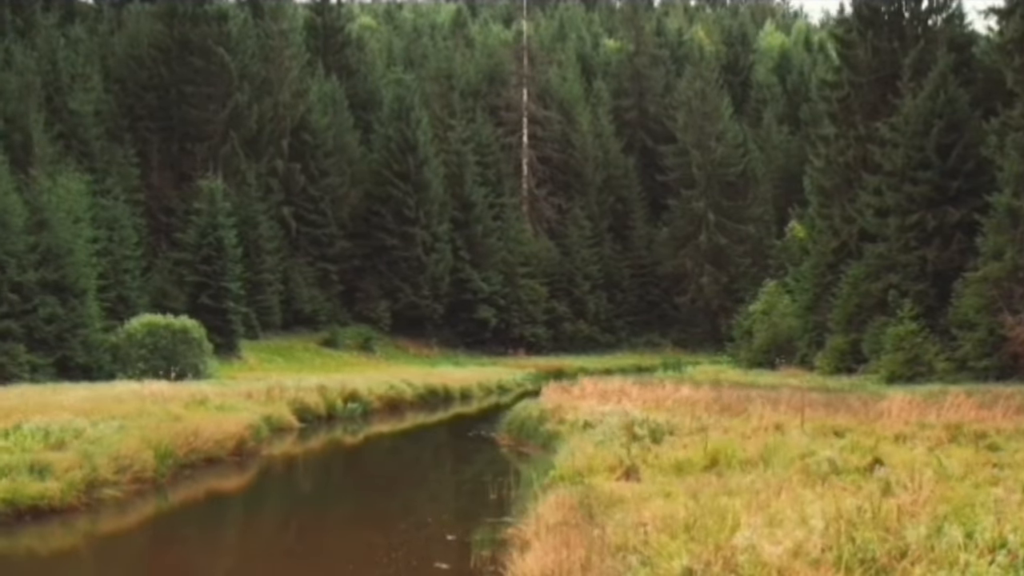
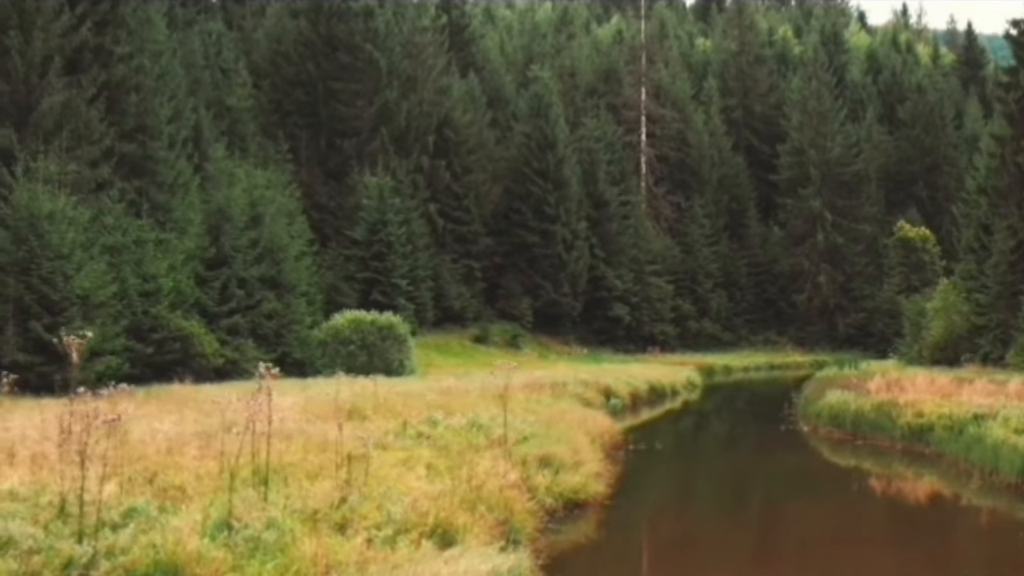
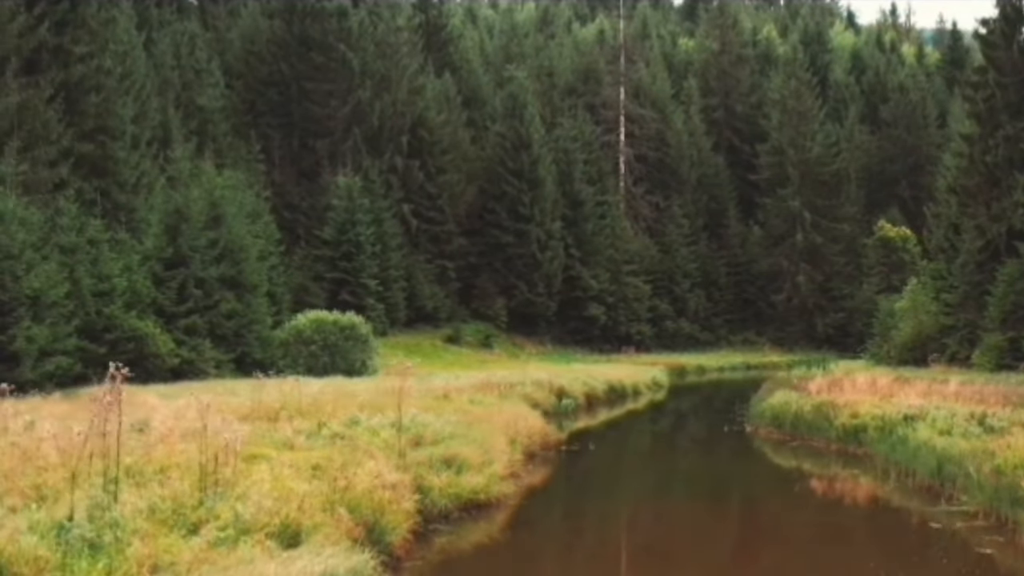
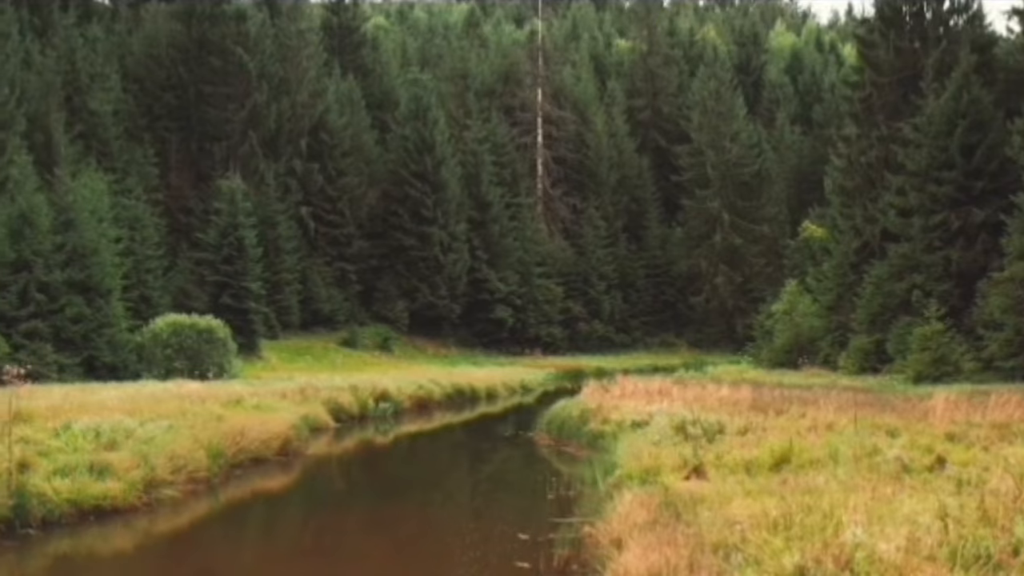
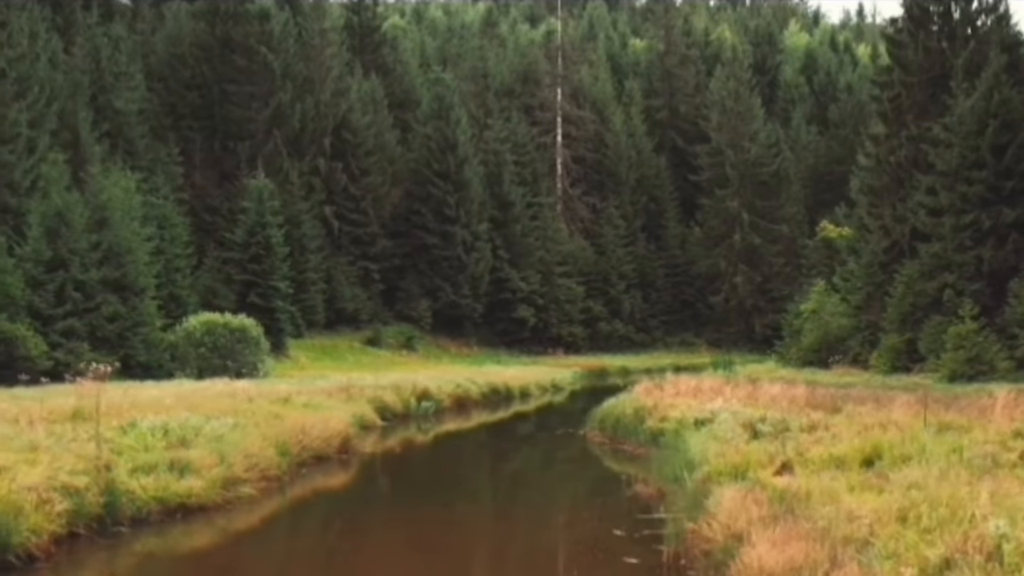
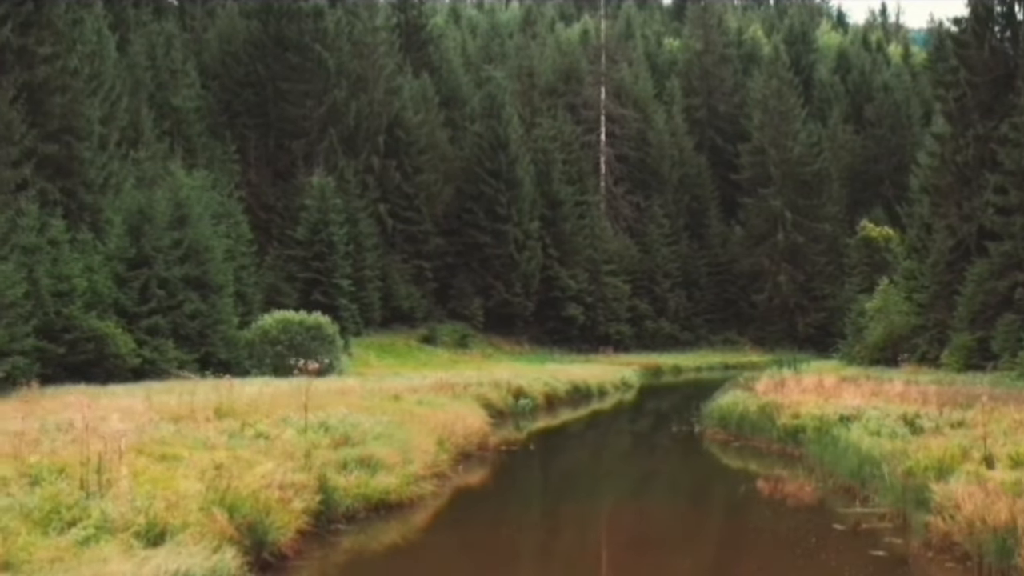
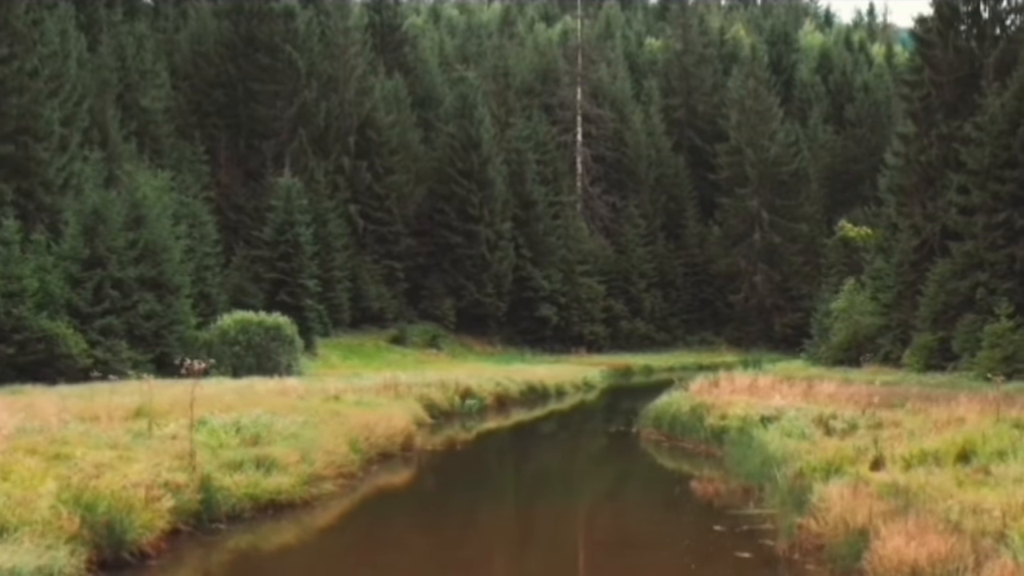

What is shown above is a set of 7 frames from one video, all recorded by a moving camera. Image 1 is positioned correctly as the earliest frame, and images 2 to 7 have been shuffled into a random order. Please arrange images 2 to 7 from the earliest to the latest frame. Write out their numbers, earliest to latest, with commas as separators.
4, 5, 7, 6, 3, 2
